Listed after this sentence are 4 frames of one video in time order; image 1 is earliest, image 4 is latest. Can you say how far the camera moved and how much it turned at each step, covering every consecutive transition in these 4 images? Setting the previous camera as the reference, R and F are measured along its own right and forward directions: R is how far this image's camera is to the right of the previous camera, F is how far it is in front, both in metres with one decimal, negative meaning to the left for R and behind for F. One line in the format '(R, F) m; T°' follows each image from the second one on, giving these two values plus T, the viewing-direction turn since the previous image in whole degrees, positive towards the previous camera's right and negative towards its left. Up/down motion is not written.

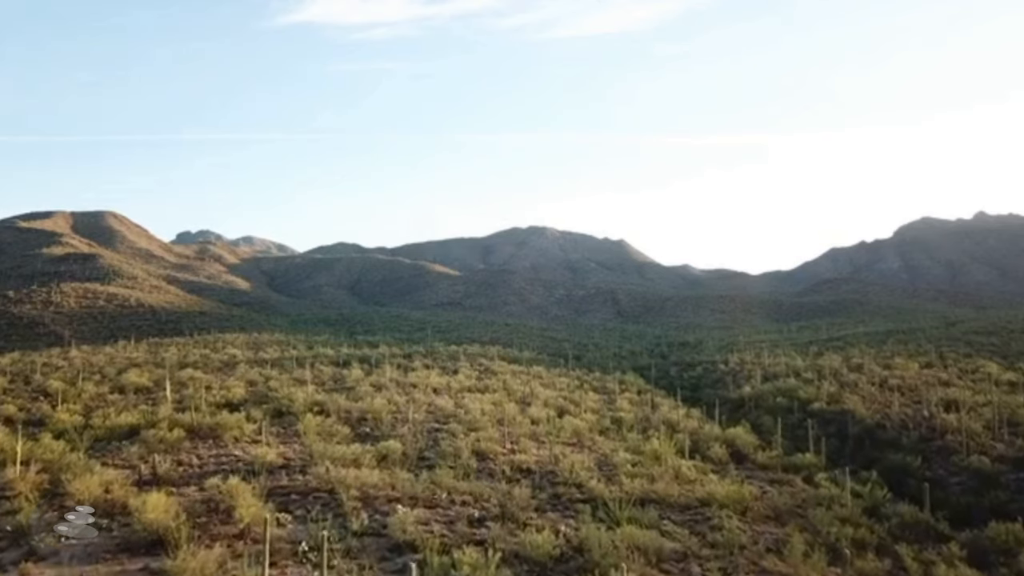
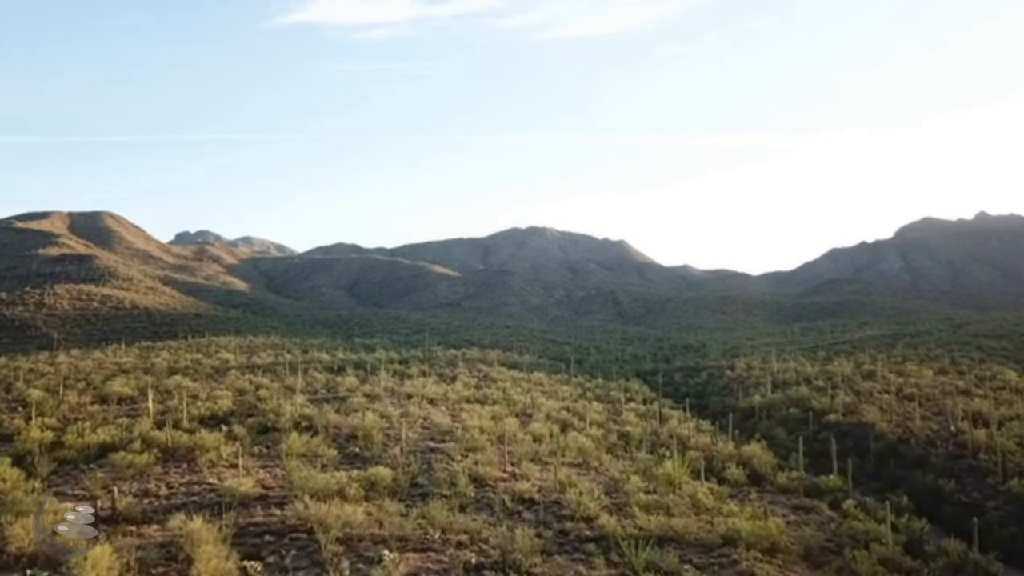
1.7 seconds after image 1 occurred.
(0.0, +1.2) m; 0°
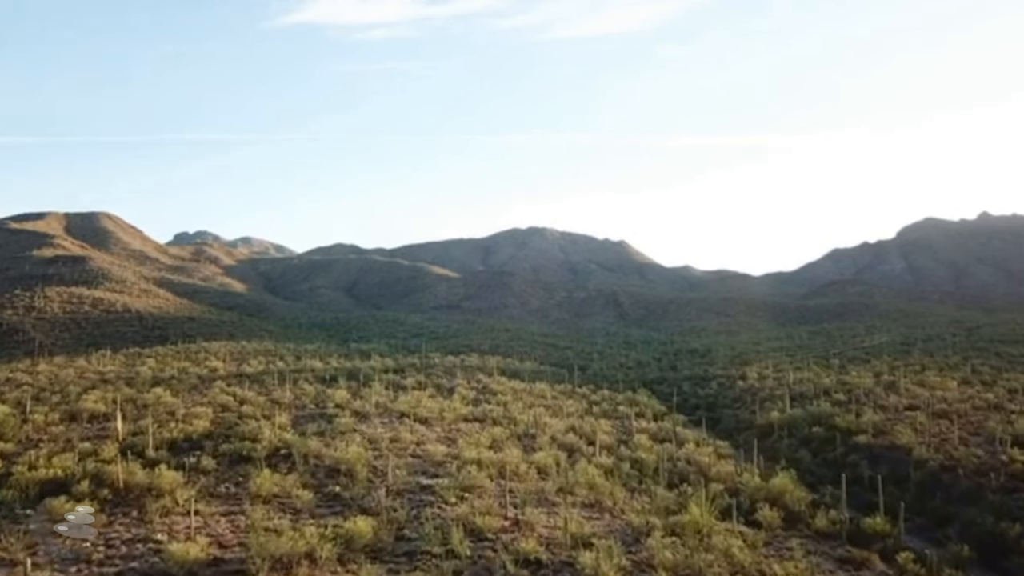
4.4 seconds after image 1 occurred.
(0.0, +1.8) m; 0°
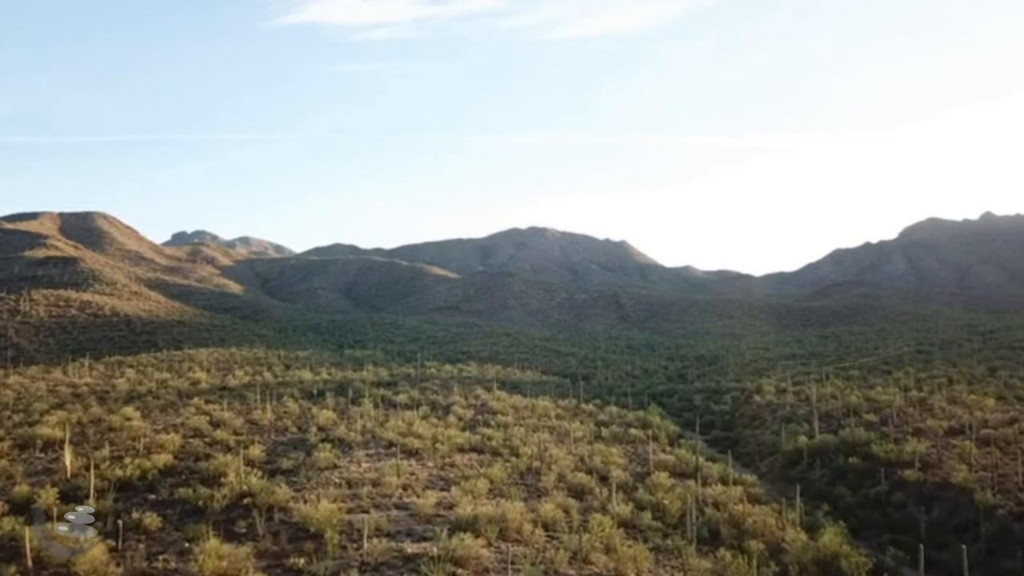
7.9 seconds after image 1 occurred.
(0.0, +2.4) m; 0°
